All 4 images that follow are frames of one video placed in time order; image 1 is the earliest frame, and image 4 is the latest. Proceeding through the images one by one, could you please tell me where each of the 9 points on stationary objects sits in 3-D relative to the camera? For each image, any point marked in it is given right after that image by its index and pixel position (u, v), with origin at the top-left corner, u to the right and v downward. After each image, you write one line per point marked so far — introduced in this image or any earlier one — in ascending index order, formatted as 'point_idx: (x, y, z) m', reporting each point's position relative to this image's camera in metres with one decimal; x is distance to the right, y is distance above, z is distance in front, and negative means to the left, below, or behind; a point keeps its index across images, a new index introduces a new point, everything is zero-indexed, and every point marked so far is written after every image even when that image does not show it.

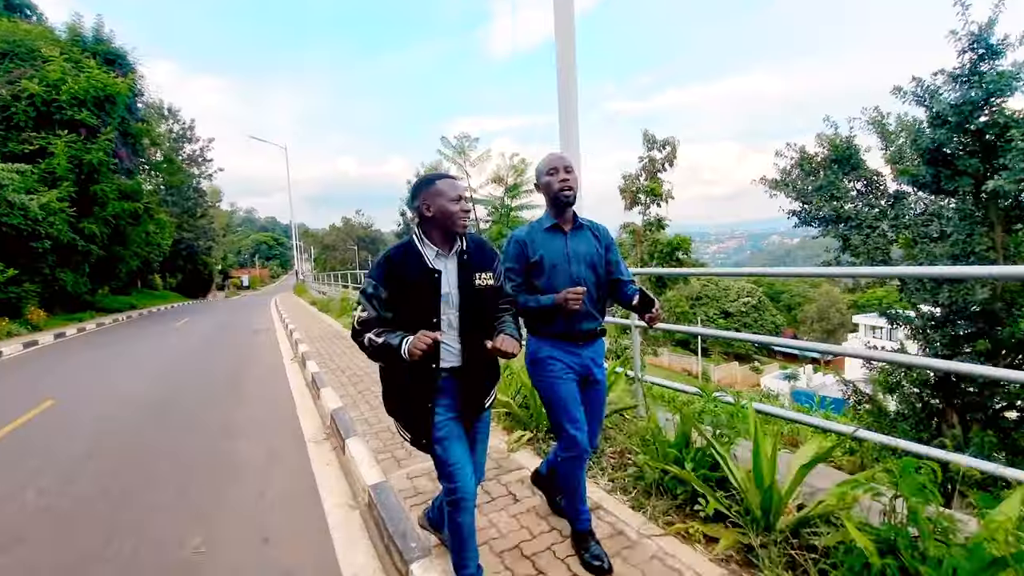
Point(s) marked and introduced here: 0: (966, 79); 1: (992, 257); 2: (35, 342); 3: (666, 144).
0: (+6.9, +3.2, +8.3) m
1: (+7.0, +0.4, +7.8) m
2: (-9.9, -1.1, +11.3) m
3: (+4.5, +4.2, +15.7) m
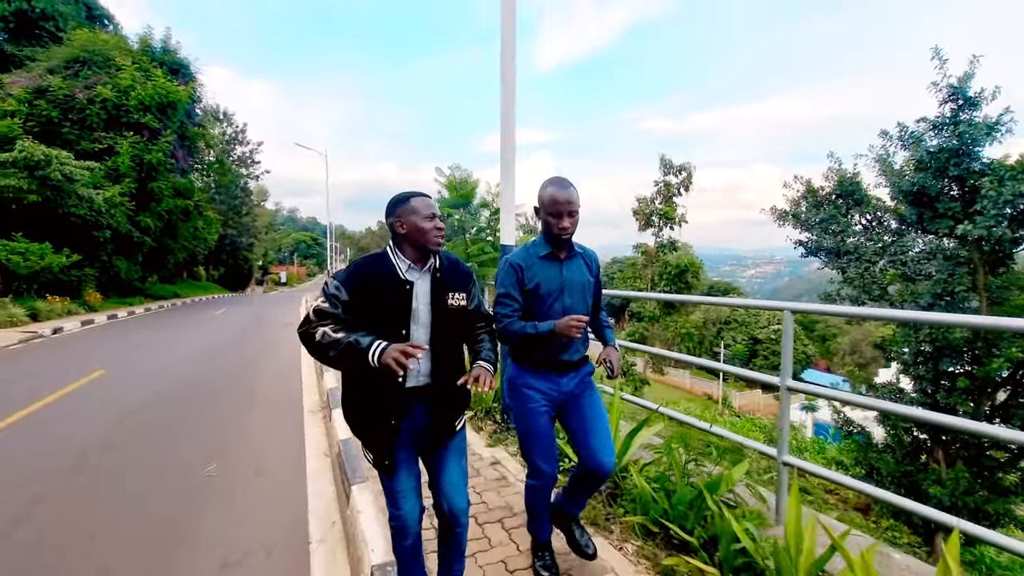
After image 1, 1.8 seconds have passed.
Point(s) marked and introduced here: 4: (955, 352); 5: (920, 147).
0: (+7.0, +2.6, +8.8) m
1: (+6.9, -0.2, +8.2) m
2: (-9.8, -0.8, +12.7) m
3: (+5.1, +3.6, +16.3) m
4: (+5.6, -0.8, +6.4) m
5: (+6.7, +2.3, +9.0) m
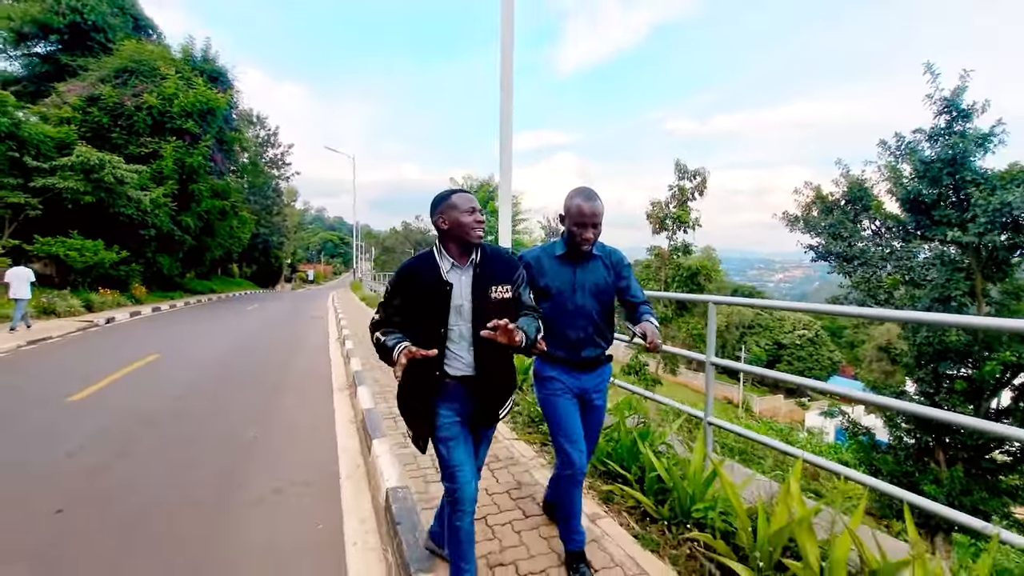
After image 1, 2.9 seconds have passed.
0: (+7.2, +2.5, +9.2) m
1: (+7.1, -0.2, +8.6) m
2: (-9.4, -0.6, +13.8) m
3: (+5.7, +3.5, +16.7) m
4: (+5.7, -0.9, +6.8) m
5: (+6.9, +2.3, +9.4) m
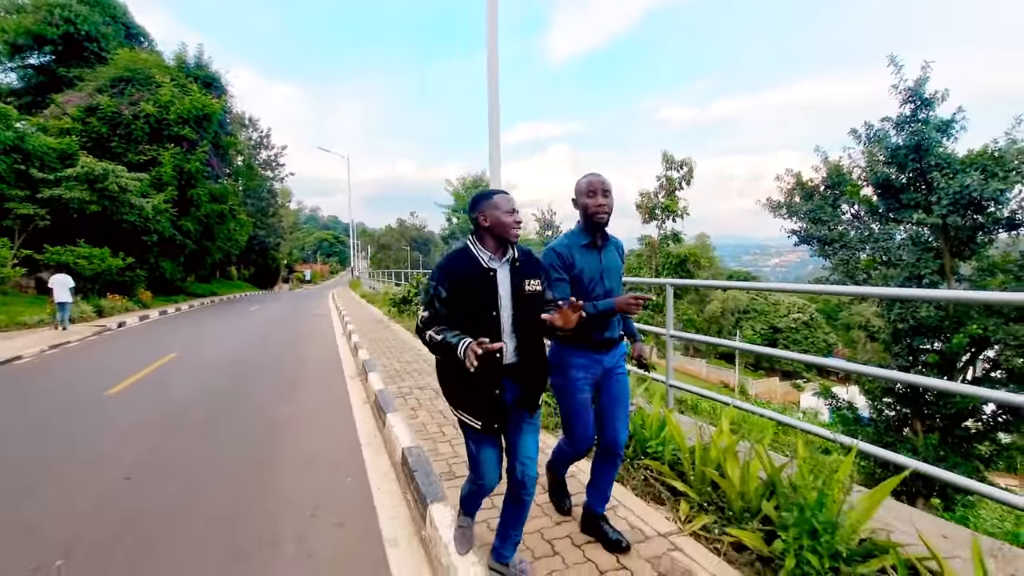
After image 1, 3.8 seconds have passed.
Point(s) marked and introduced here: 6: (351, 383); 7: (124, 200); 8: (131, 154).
0: (+7.0, +2.9, +9.7) m
1: (+7.0, +0.1, +9.1) m
2: (-9.5, -0.8, +14.3) m
3: (+5.4, +3.9, +17.2) m
4: (+5.6, -0.6, +7.4) m
5: (+6.8, +2.6, +9.9) m
6: (-1.8, -1.1, +6.1) m
7: (-11.3, +2.6, +15.9) m
8: (-12.4, +4.4, +17.8) m
